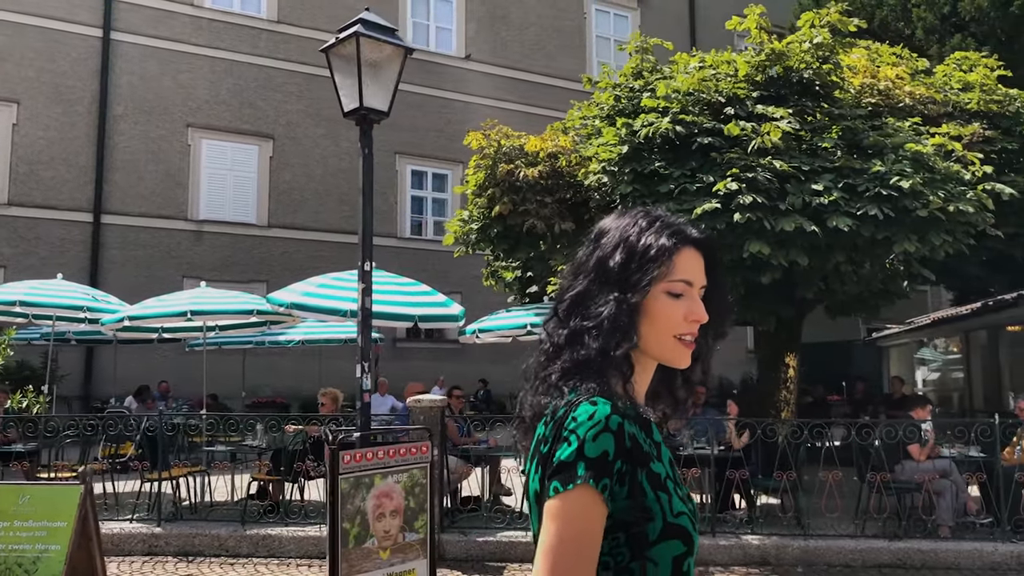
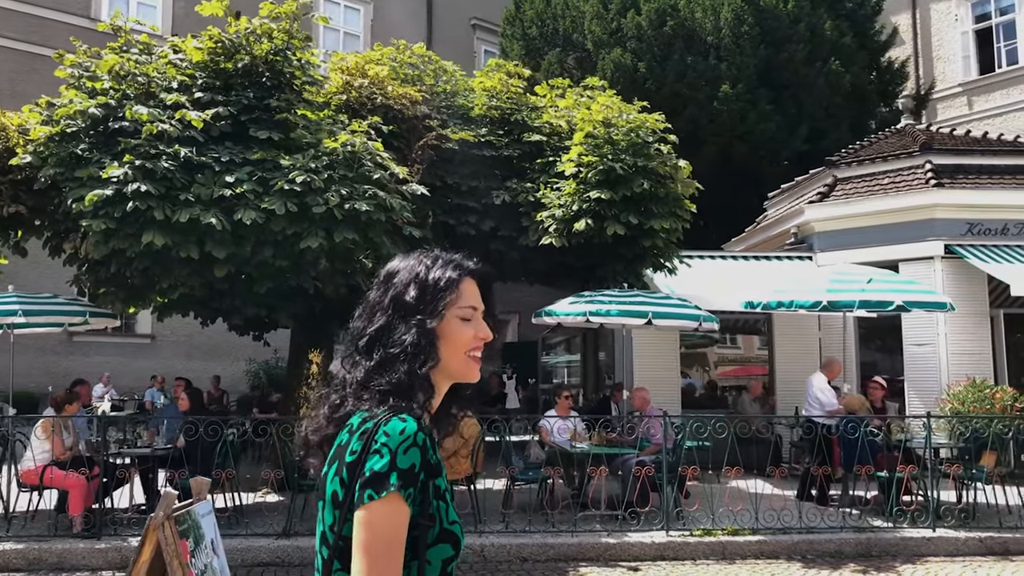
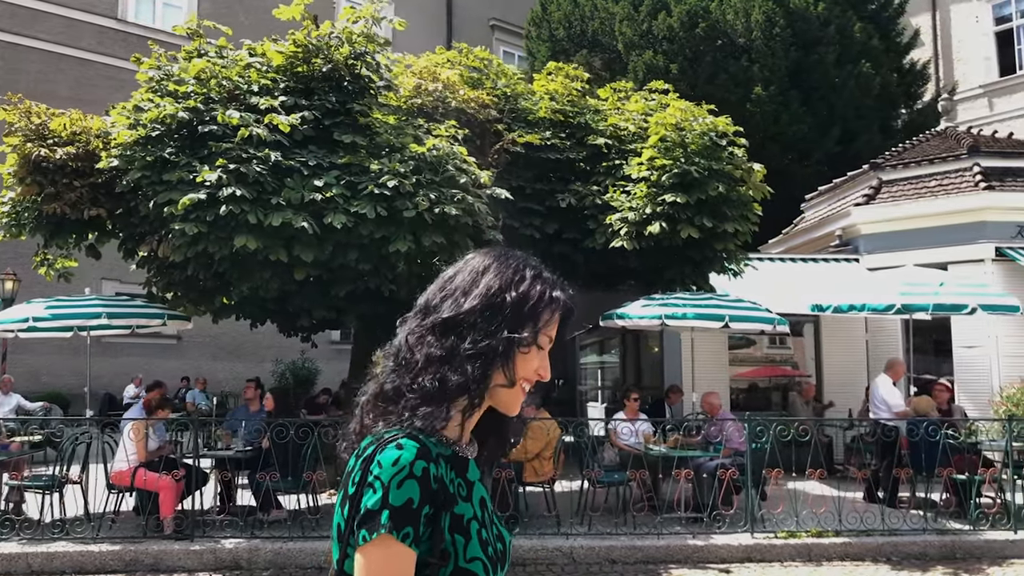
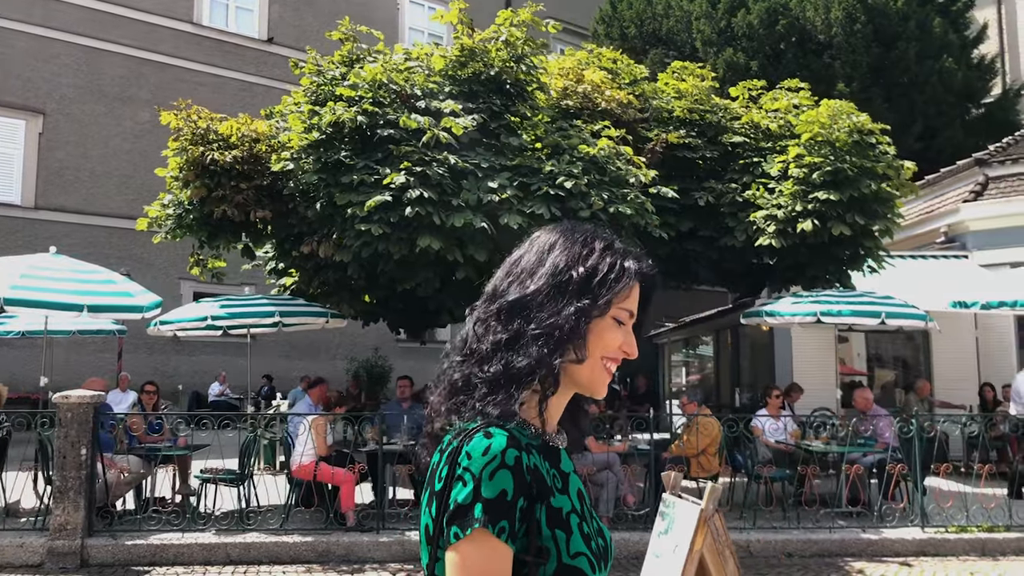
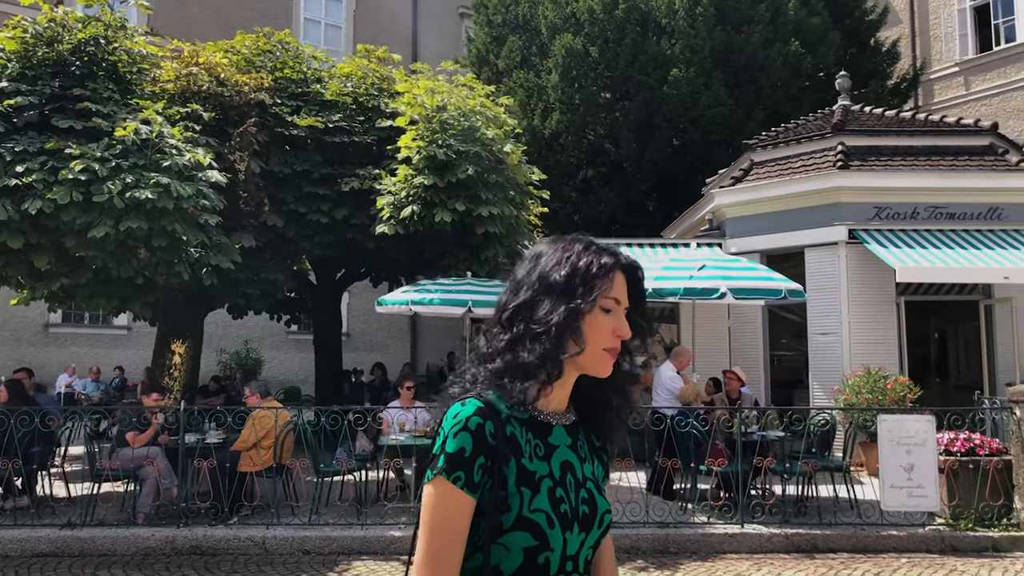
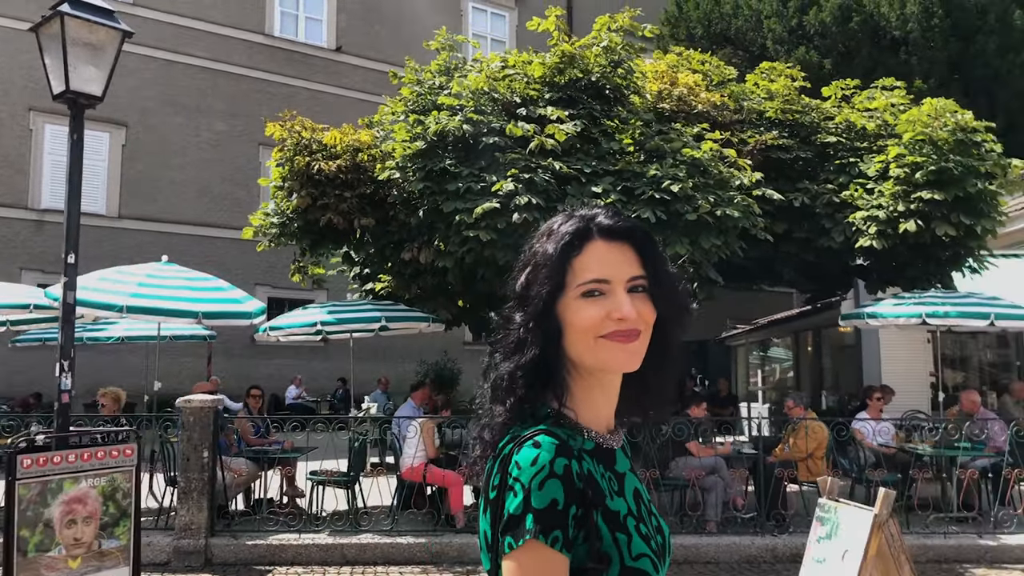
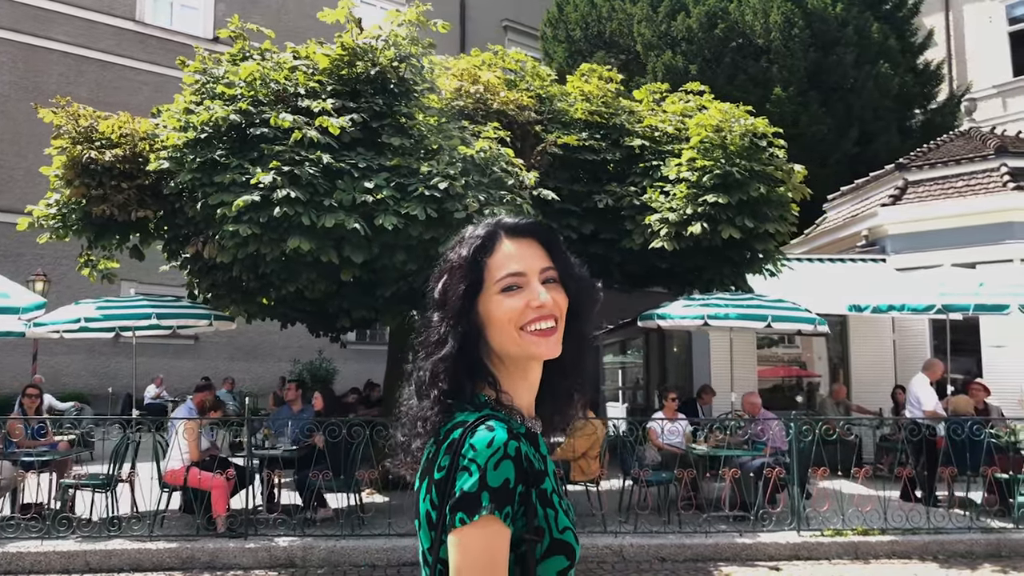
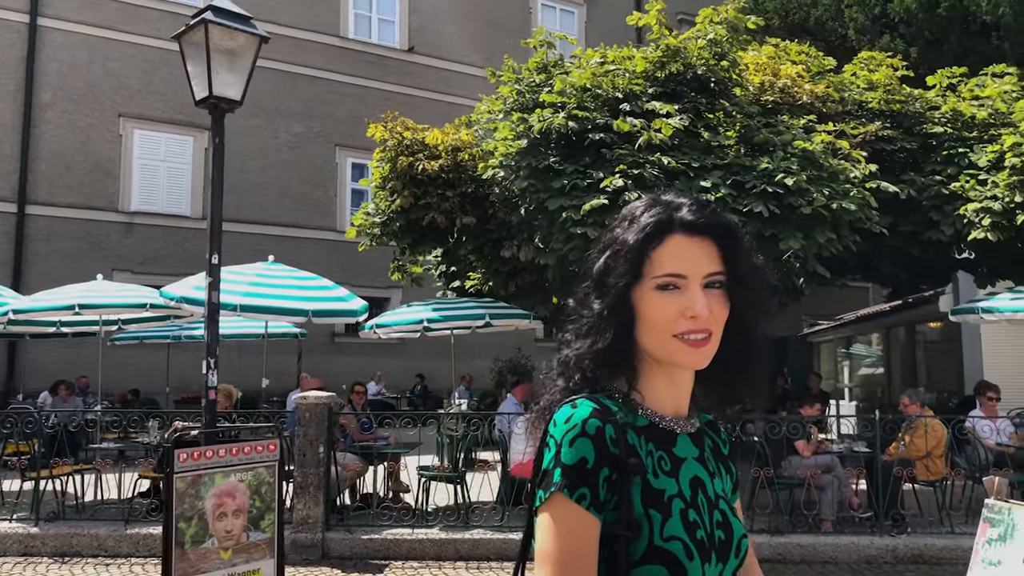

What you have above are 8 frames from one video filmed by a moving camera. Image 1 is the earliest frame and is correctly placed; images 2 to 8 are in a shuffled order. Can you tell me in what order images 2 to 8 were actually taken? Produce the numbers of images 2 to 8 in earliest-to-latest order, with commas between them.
8, 6, 4, 7, 3, 2, 5
